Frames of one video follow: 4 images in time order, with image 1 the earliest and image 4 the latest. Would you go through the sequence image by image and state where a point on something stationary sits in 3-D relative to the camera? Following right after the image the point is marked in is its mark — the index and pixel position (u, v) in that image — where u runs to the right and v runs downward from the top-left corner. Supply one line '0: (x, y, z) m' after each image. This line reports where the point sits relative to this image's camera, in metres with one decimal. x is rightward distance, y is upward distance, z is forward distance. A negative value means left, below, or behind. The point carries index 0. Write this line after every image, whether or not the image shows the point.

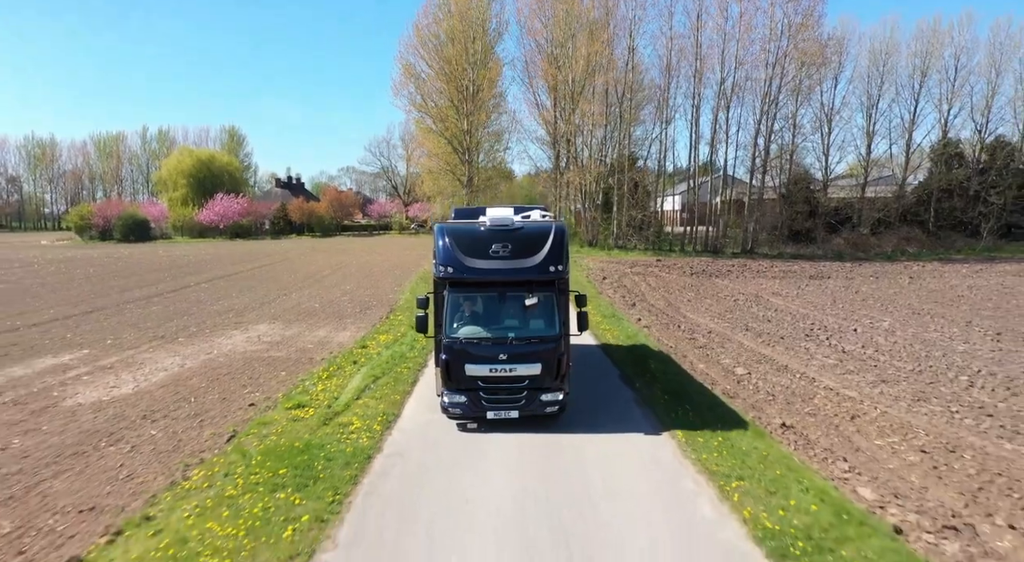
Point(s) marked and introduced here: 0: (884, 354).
0: (+9.3, -1.8, +14.0) m
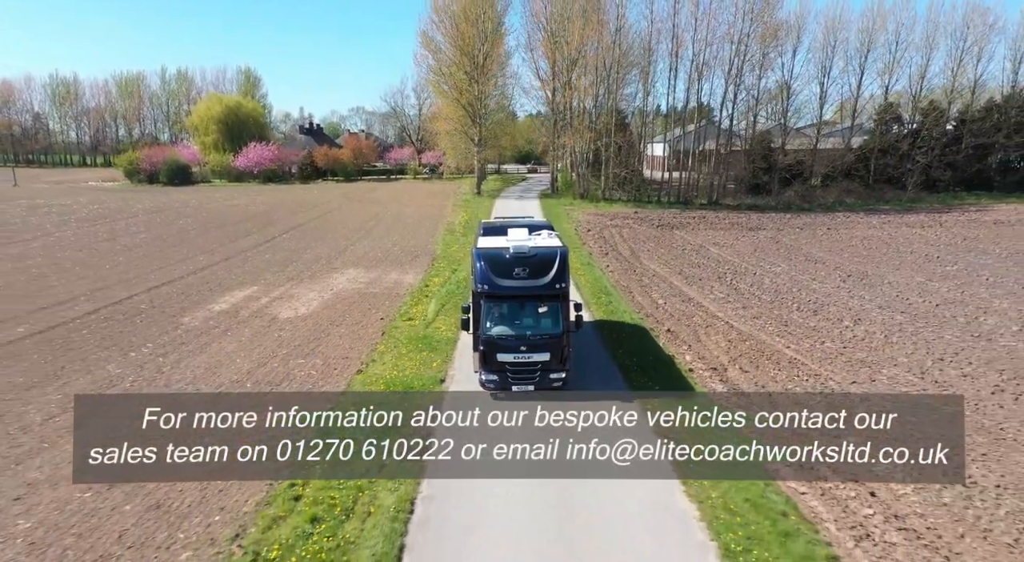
0: (+9.6, -0.3, +21.6) m
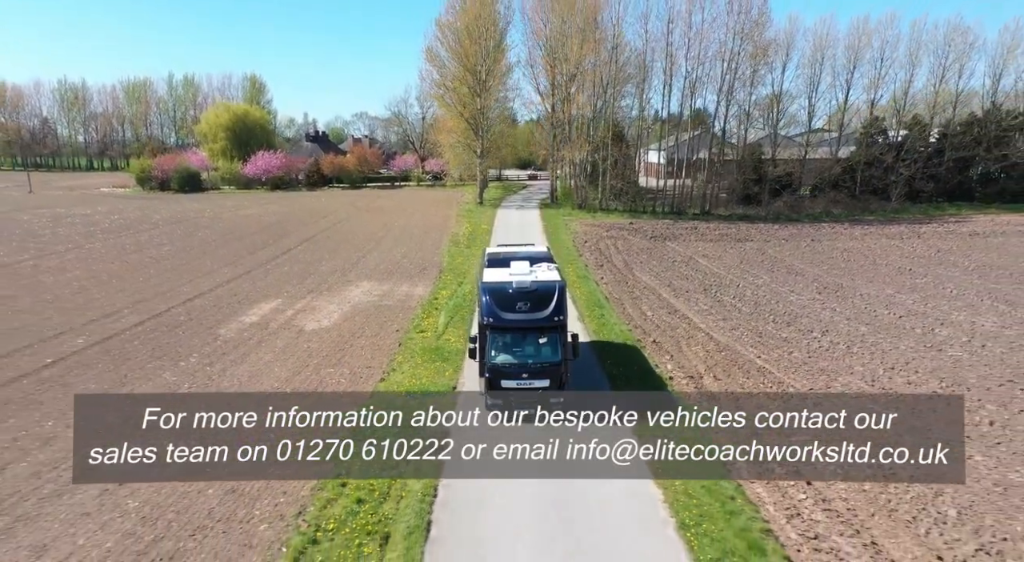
0: (+9.7, -0.9, +23.5) m
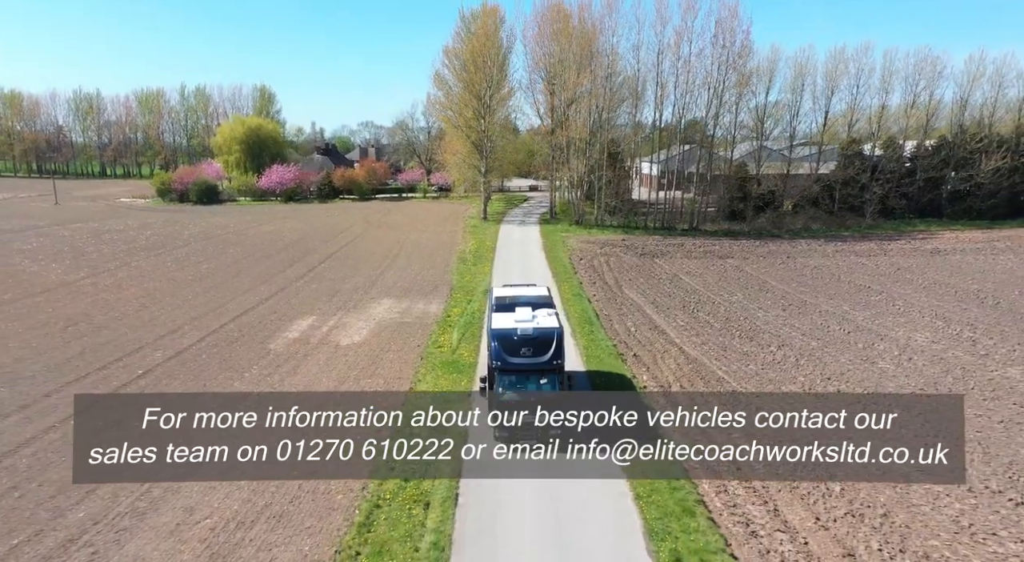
0: (+9.8, -1.8, +27.0) m
